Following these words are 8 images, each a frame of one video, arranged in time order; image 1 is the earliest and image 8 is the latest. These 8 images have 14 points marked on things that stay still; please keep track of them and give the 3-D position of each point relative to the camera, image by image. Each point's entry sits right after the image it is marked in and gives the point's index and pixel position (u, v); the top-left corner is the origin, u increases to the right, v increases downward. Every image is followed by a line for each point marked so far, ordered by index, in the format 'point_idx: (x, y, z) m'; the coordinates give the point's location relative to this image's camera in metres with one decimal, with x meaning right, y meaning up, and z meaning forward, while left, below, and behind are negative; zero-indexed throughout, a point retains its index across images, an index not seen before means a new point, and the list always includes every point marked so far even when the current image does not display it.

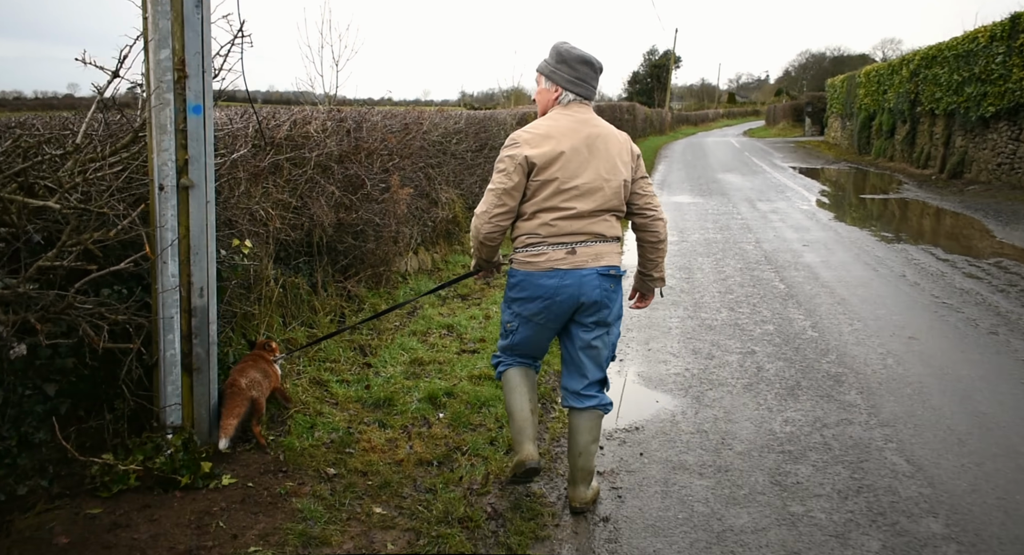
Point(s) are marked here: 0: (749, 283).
0: (+2.6, 0.0, +7.0) m
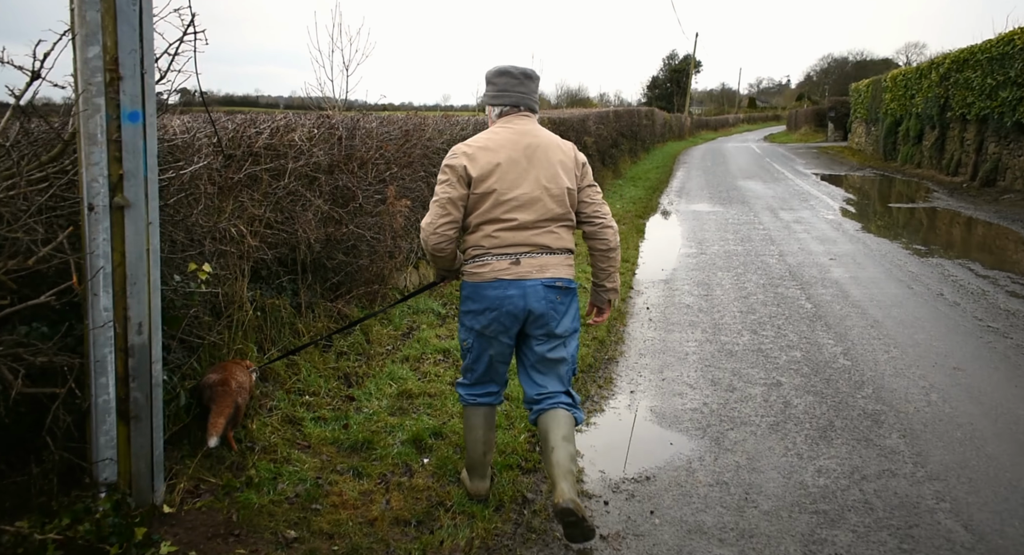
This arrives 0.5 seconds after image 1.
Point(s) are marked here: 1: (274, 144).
0: (+2.7, -0.2, +6.5) m
1: (-1.5, +0.8, +4.0) m
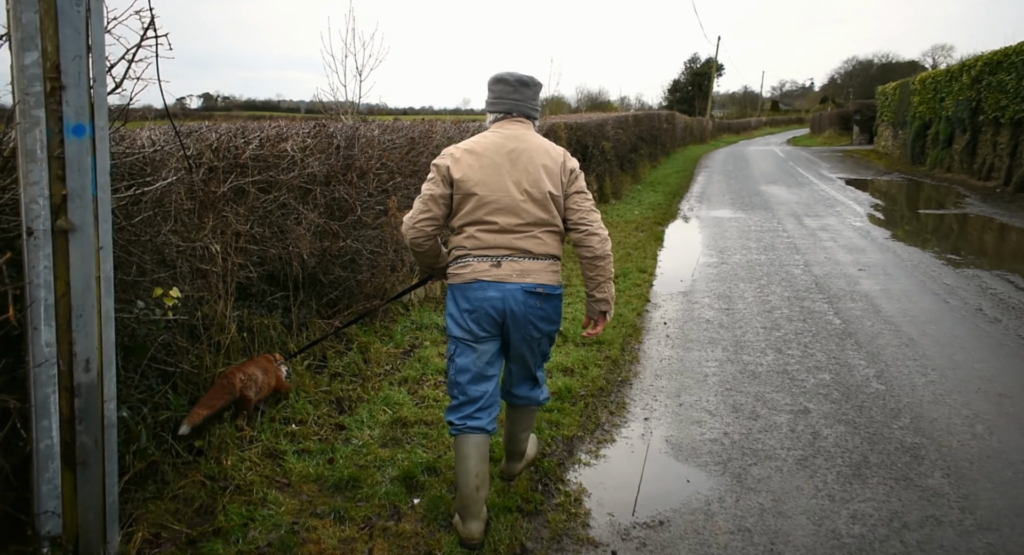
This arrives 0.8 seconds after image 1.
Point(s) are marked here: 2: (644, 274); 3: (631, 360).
0: (+2.8, -0.4, +6.2) m
1: (-1.5, +0.7, +3.8) m
2: (+1.6, 0.0, +7.9) m
3: (+0.9, -0.7, +5.0) m
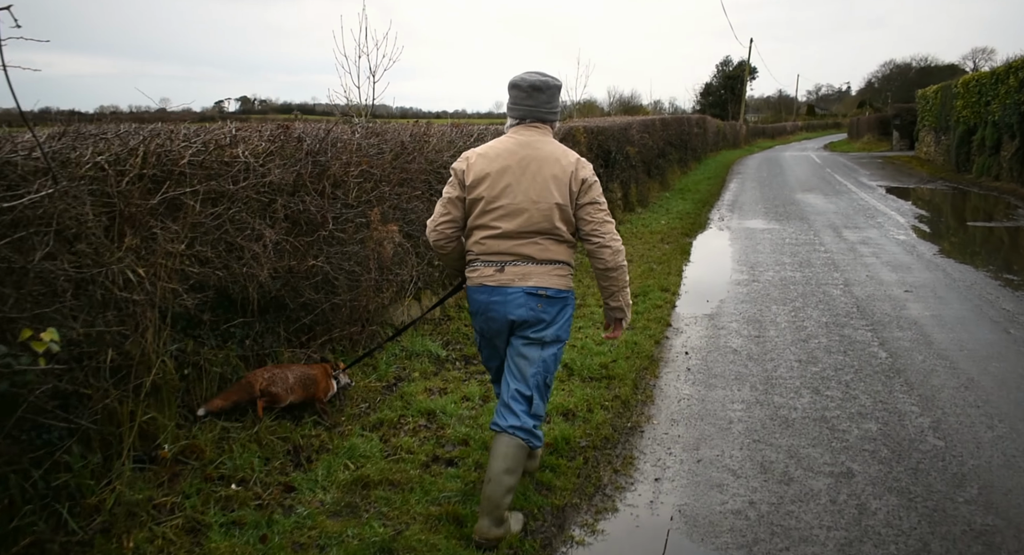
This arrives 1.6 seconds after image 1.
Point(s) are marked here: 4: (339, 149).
0: (+2.8, -0.6, +5.5) m
1: (-1.5, +0.6, +3.2) m
2: (+1.7, -0.2, +7.2) m
3: (+0.9, -0.8, +4.4) m
4: (-1.2, +0.9, +4.3) m
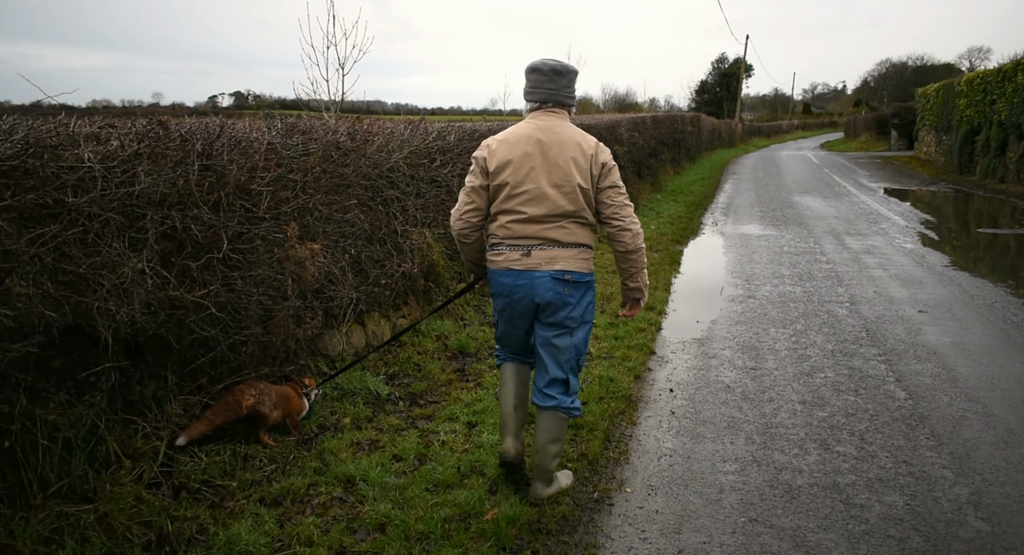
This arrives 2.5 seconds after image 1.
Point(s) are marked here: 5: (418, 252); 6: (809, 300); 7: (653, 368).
0: (+2.5, -0.8, +4.7) m
1: (-1.8, +0.4, +2.5) m
2: (+1.4, -0.4, +6.4) m
3: (+0.6, -1.0, +3.6) m
4: (-1.5, +0.7, +3.5) m
5: (-0.8, +0.2, +5.7) m
6: (+3.2, -0.3, +6.8) m
7: (+1.1, -0.7, +5.0) m
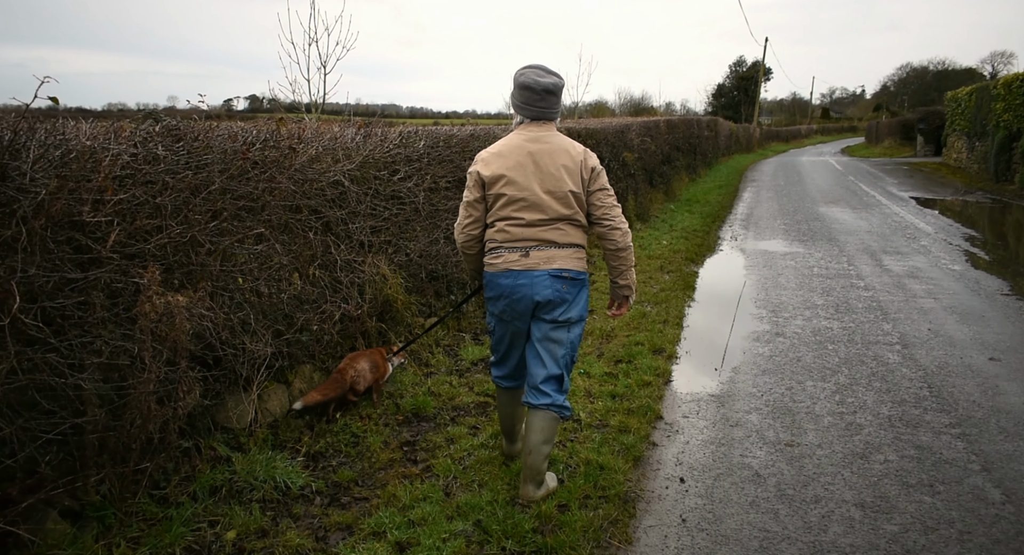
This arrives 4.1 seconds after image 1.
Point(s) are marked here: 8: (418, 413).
0: (+2.3, -1.1, +3.5) m
1: (-2.1, +0.1, +1.4) m
2: (+1.2, -0.7, +5.3) m
3: (+0.3, -1.3, +2.5) m
4: (-1.7, +0.4, +2.4) m
5: (-1.0, -0.1, +4.6) m
6: (+3.0, -0.6, +5.7) m
7: (+0.9, -1.0, +3.9) m
8: (-0.6, -0.9, +4.3) m
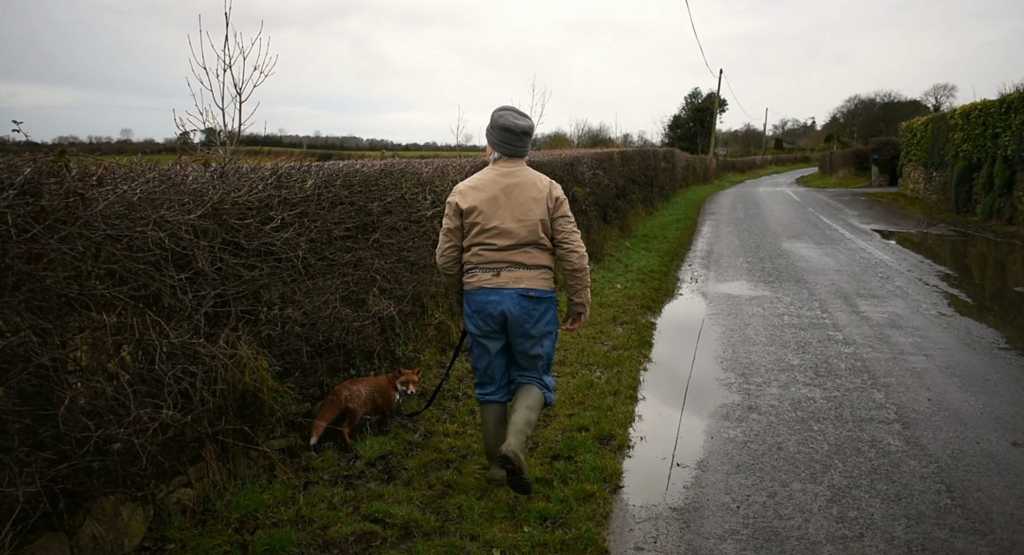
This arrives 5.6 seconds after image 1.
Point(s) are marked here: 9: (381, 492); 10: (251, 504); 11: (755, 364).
0: (+1.8, -1.4, +2.5) m
1: (-2.5, -0.2, +0.2) m
2: (+0.6, -1.1, +4.2) m
3: (-0.1, -1.6, +1.3) m
4: (-2.1, 0.0, +1.2) m
5: (-1.6, -0.5, +3.4) m
6: (+2.4, -1.0, +4.7) m
7: (+0.4, -1.4, +2.8) m
8: (-1.2, -1.4, +3.1) m
9: (-0.7, -1.2, +3.7) m
10: (-1.4, -1.2, +3.4) m
11: (+2.3, -0.8, +6.0) m
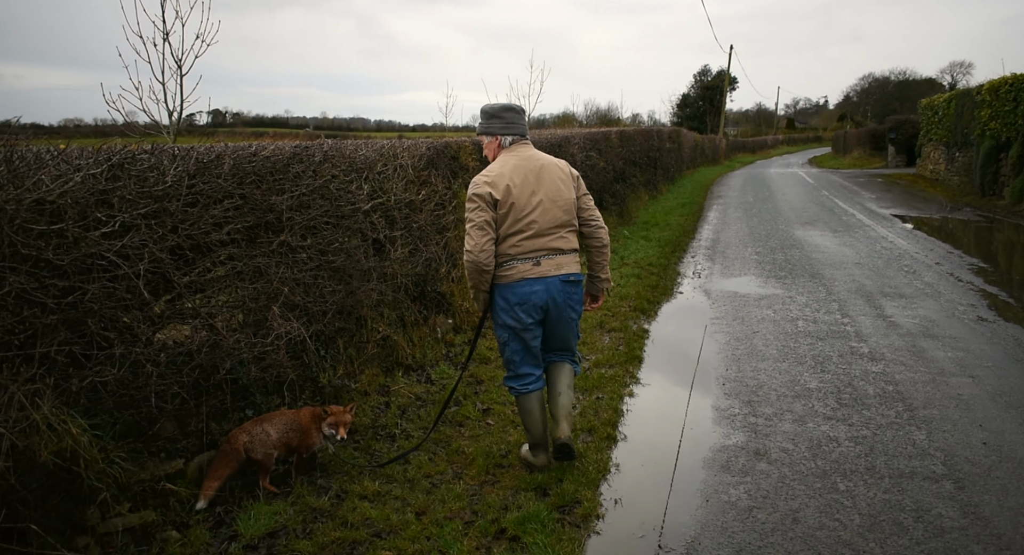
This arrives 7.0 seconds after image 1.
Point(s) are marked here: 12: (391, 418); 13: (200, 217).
0: (+1.4, -1.6, +1.5) m
1: (-2.9, -0.4, -0.8) m
2: (+0.3, -1.2, +3.2) m
3: (-0.5, -1.8, +0.4) m
4: (-2.5, -0.1, +0.2) m
5: (-1.9, -0.6, +2.5) m
6: (+2.1, -1.1, +3.6) m
7: (0.0, -1.5, +1.8) m
8: (-1.5, -1.5, +2.1) m
9: (-1.1, -1.3, +2.7) m
10: (-1.7, -1.3, +2.5) m
11: (+2.0, -0.9, +5.0) m
12: (-0.8, -1.0, +4.4) m
13: (-1.6, +0.3, +3.2) m
